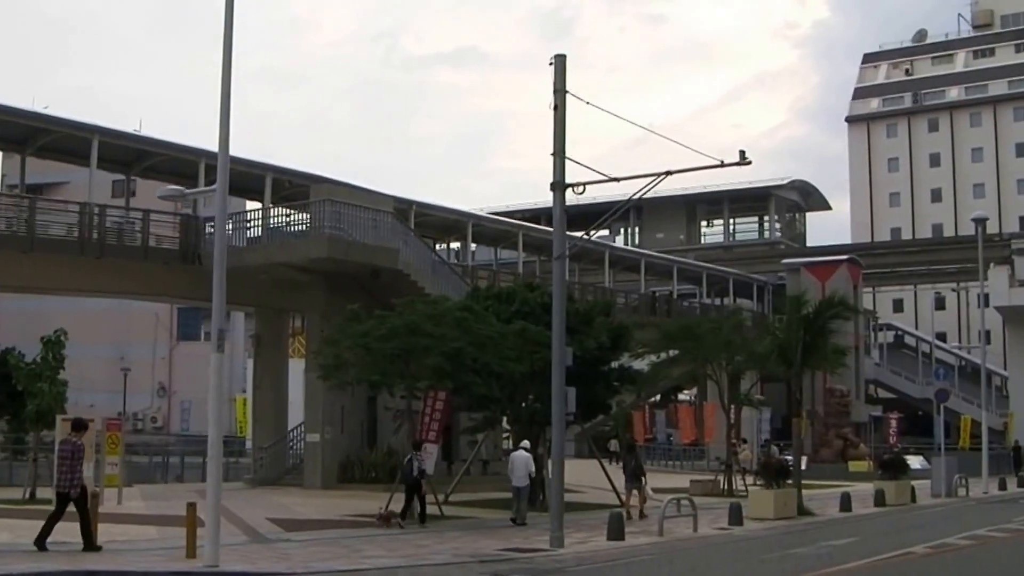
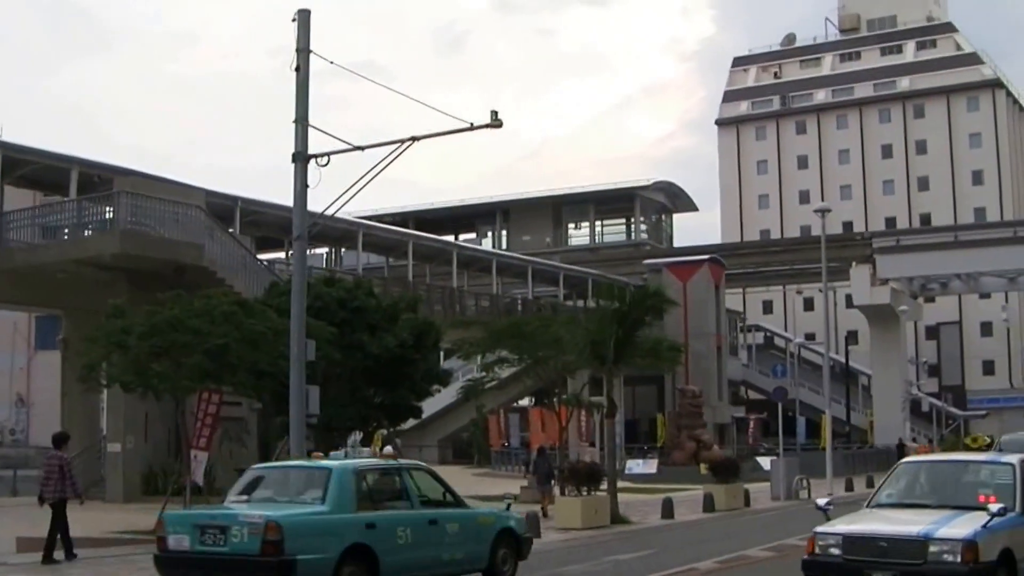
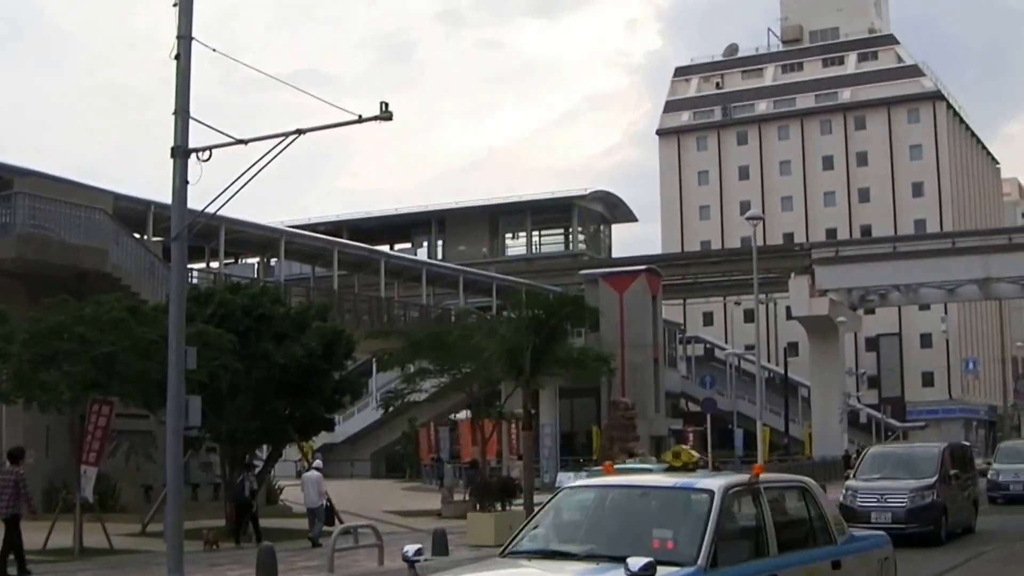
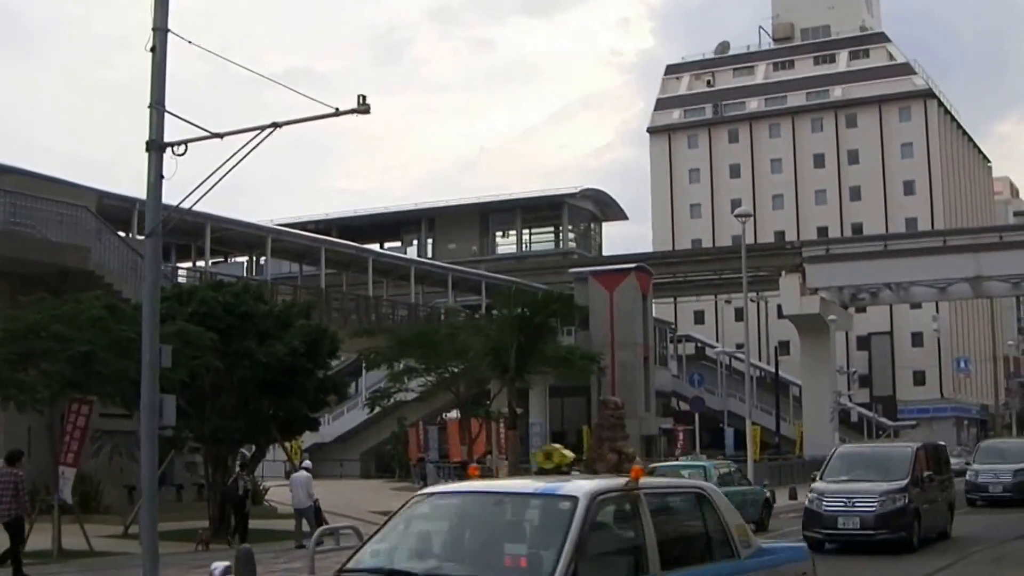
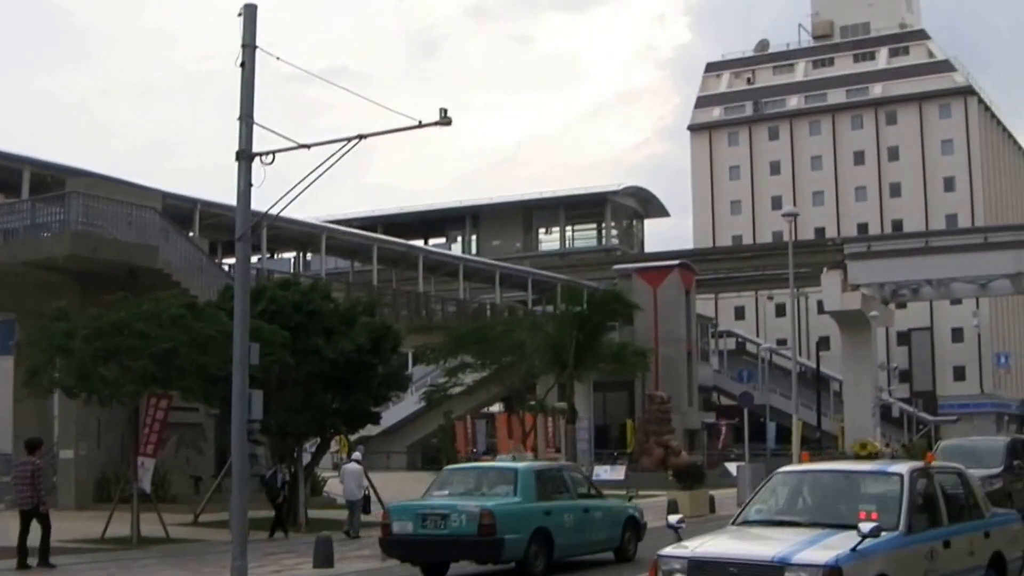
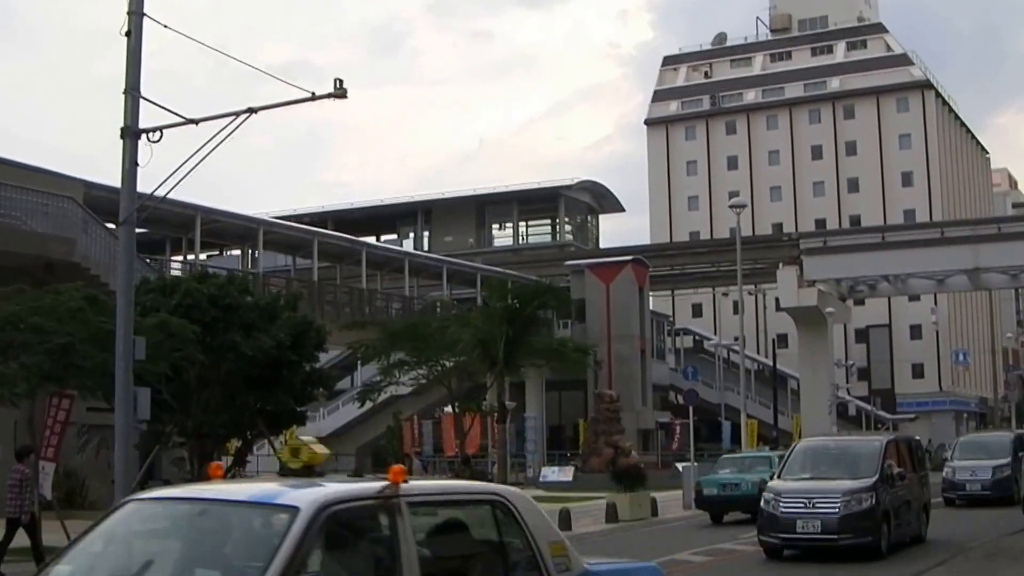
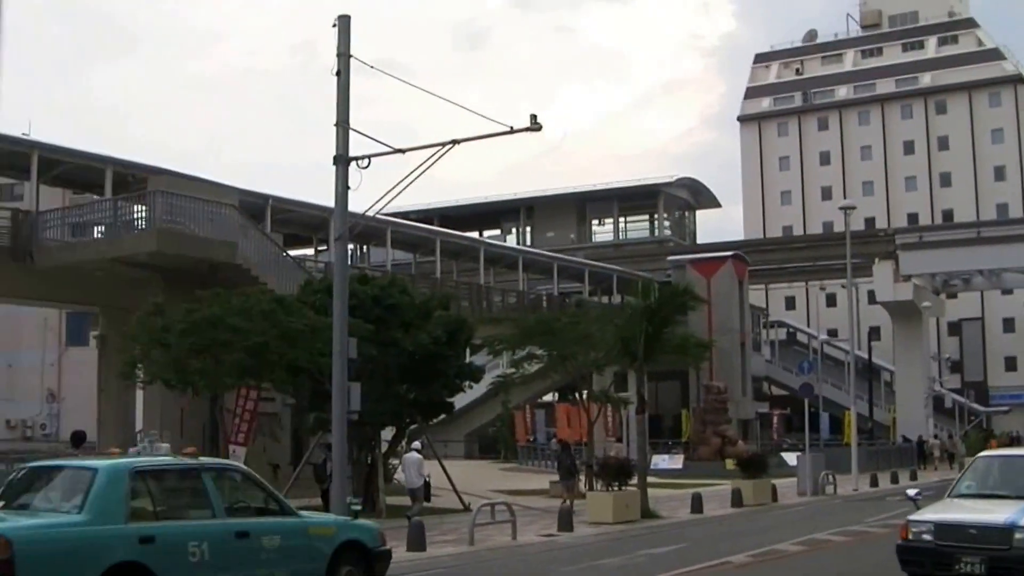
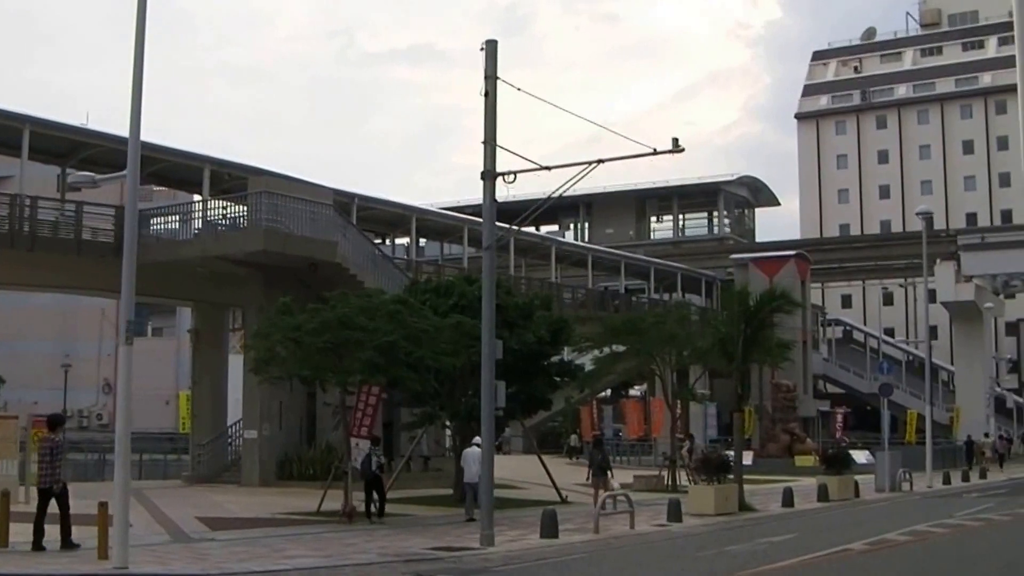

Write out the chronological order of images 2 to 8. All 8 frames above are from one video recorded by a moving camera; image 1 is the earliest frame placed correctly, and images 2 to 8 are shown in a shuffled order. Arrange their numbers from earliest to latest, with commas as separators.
8, 7, 2, 5, 3, 4, 6
